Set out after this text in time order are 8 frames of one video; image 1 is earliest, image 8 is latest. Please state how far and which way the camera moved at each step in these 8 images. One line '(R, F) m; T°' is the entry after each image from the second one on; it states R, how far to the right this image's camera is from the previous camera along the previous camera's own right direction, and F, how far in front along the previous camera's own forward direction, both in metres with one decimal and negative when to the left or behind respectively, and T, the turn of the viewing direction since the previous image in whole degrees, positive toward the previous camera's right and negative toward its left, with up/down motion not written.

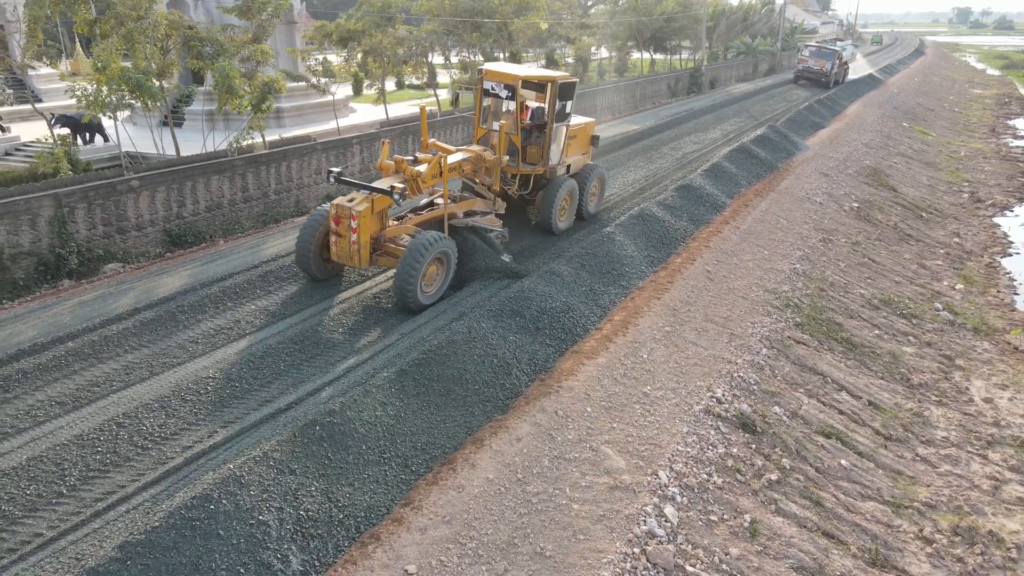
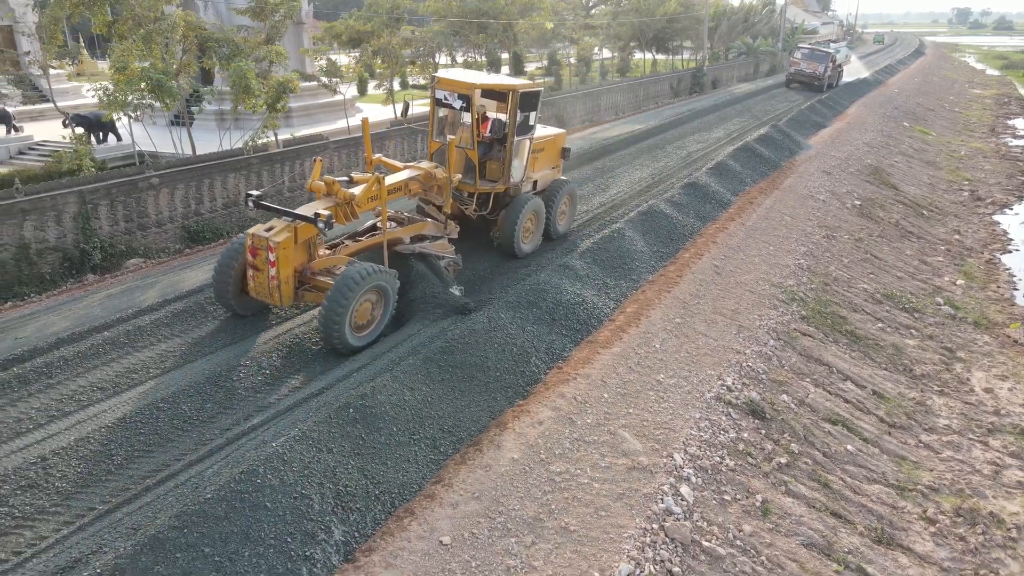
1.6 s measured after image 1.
(-0.2, -0.3) m; 0°
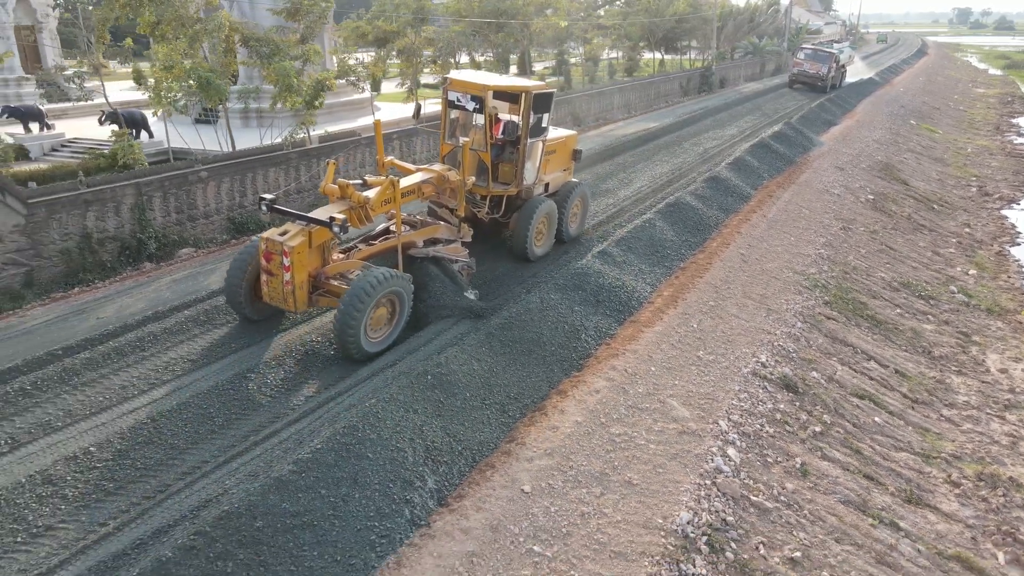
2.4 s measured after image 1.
(-0.5, -0.5) m; 0°
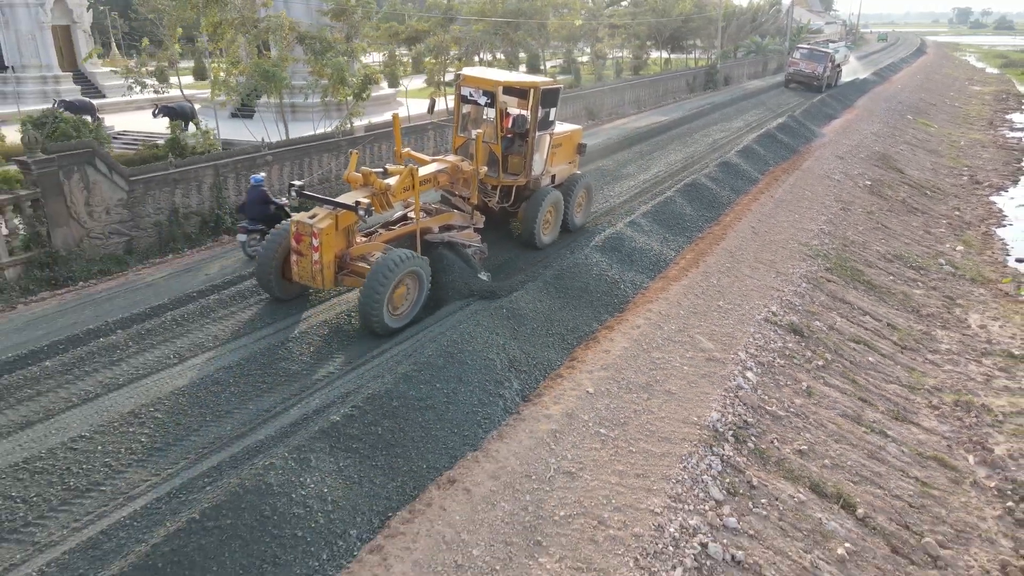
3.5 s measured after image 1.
(-0.5, -1.4) m; 0°
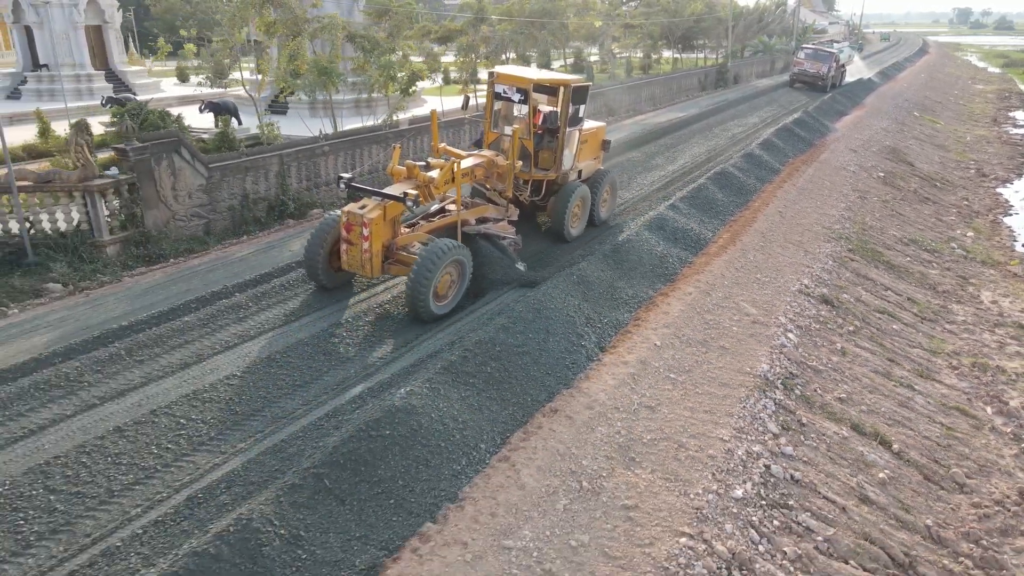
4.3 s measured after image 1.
(-0.7, -0.9) m; 0°
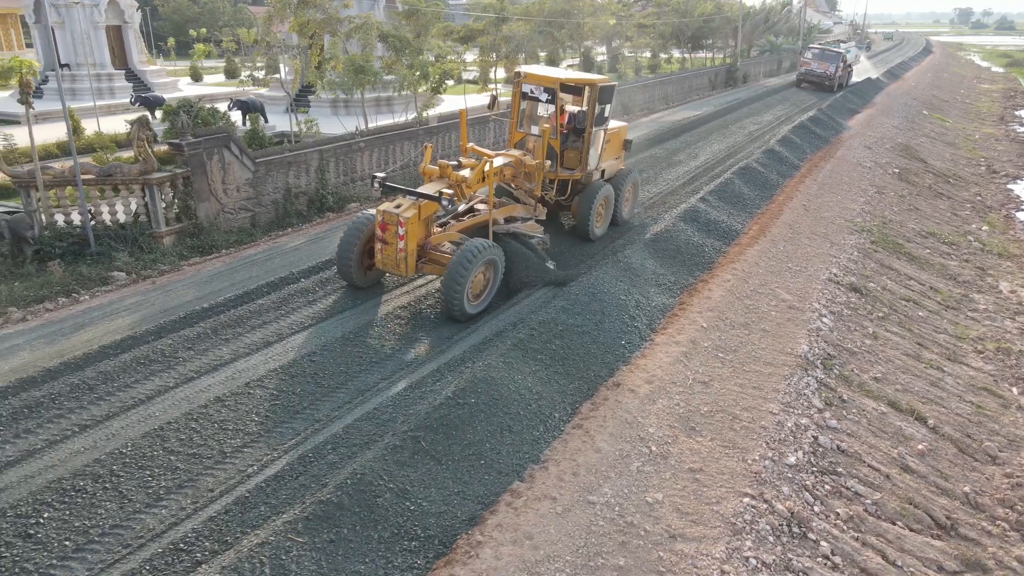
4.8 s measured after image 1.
(-0.5, -0.4) m; 0°
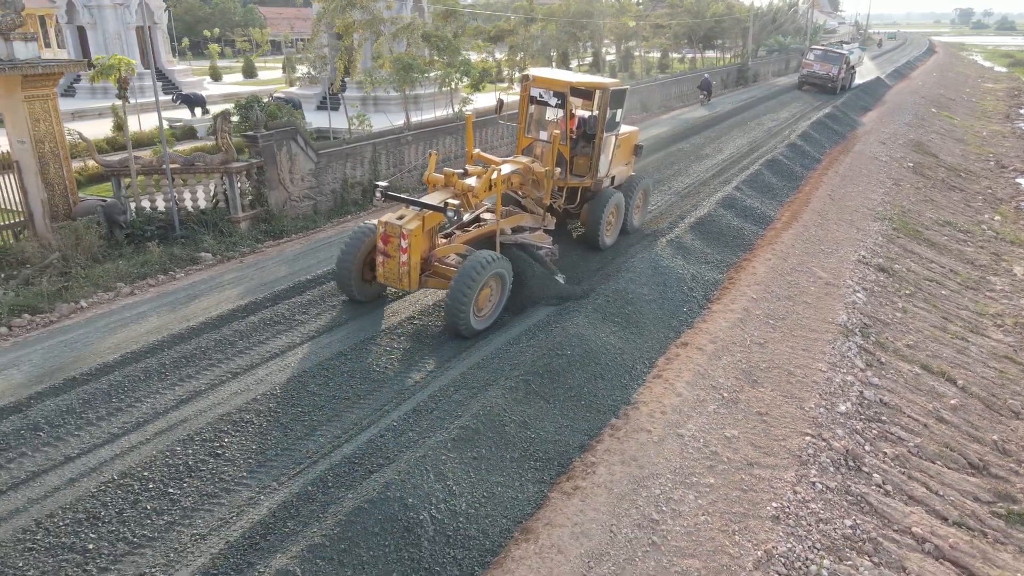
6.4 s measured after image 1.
(-0.7, -0.8) m; 0°
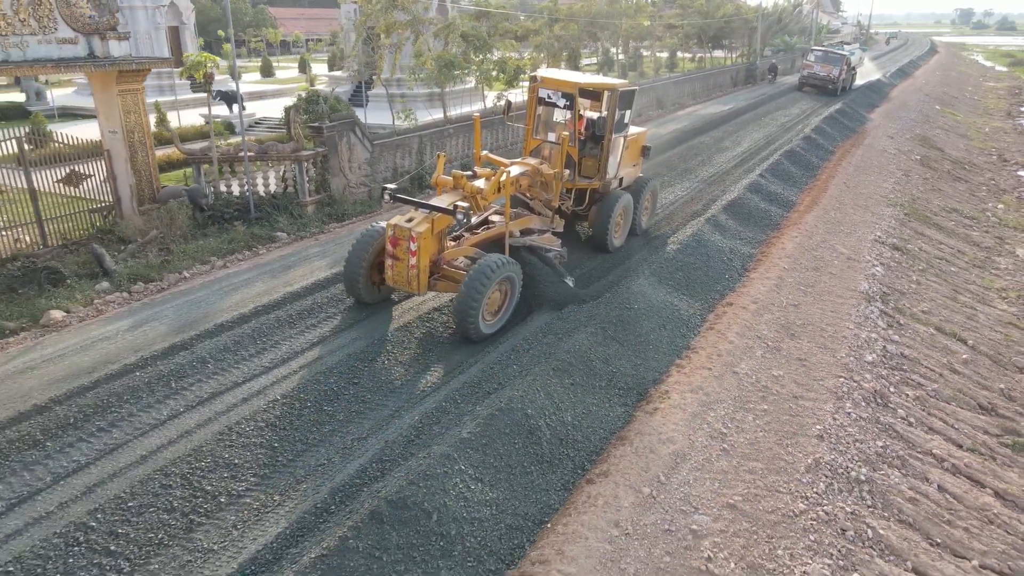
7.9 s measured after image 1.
(-0.7, -1.1) m; 0°
